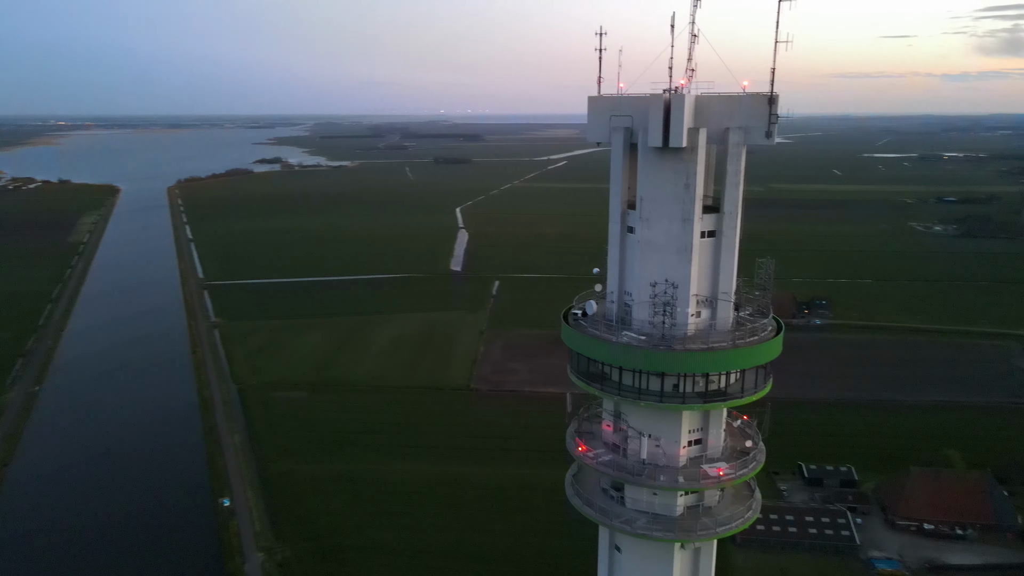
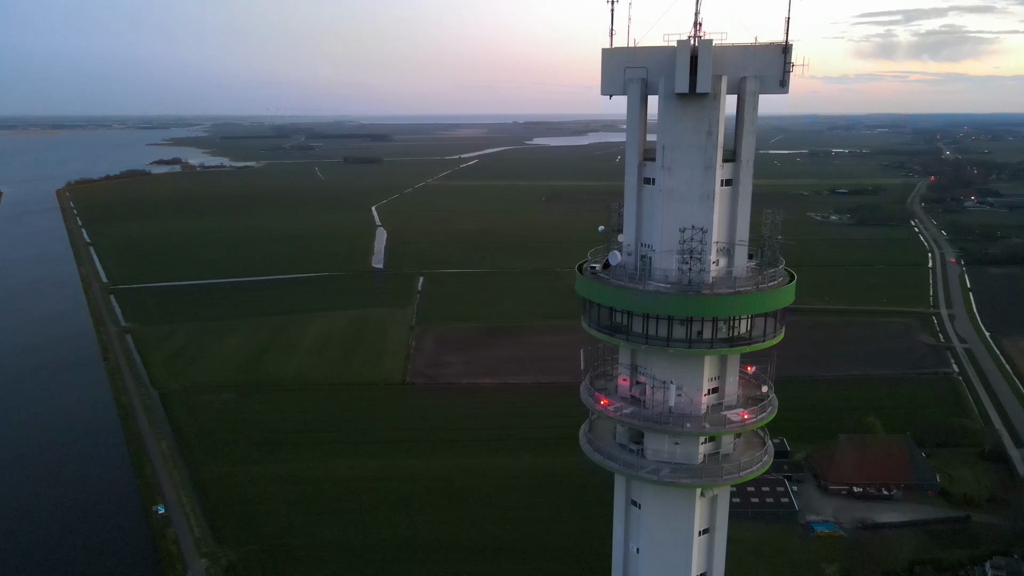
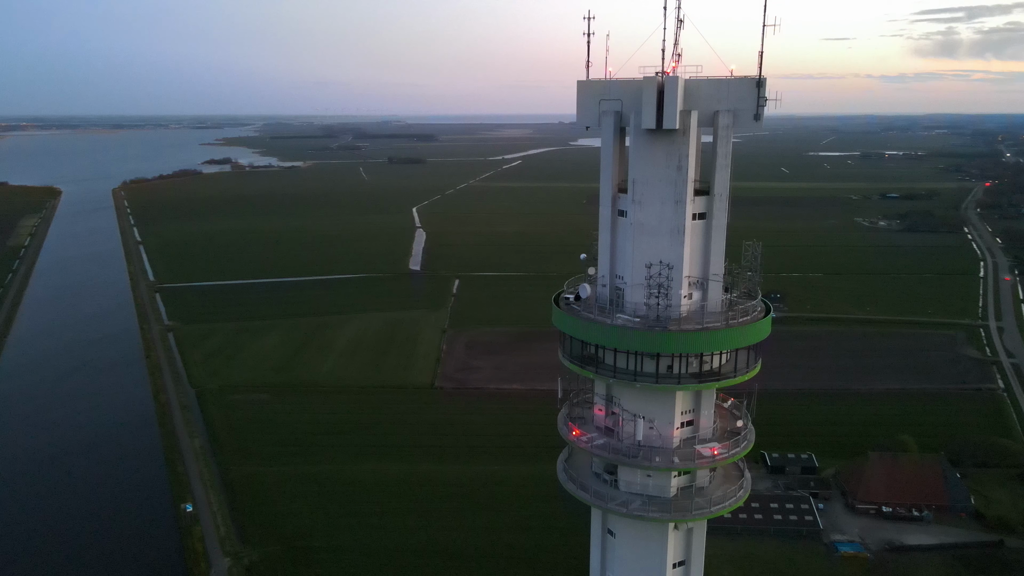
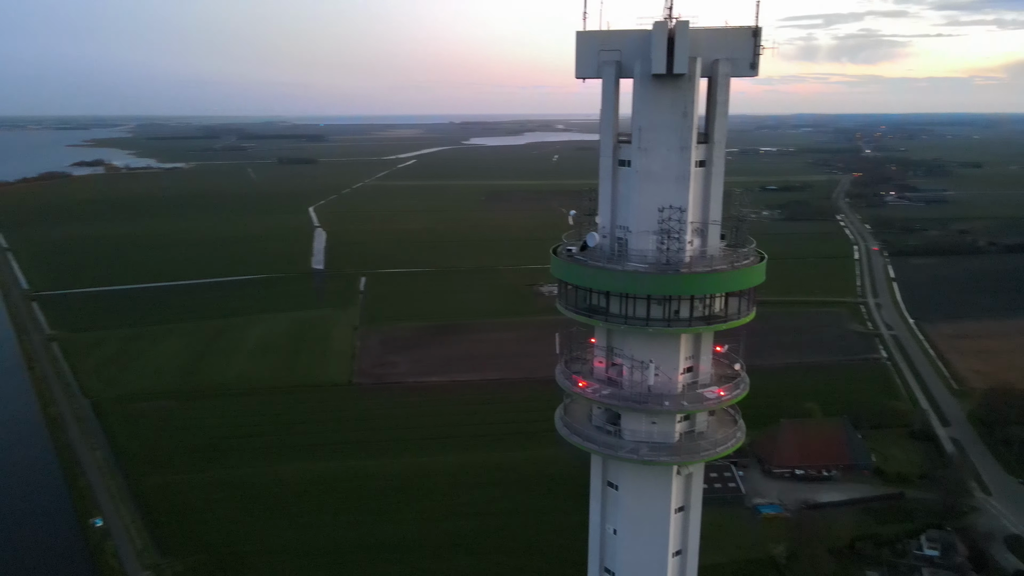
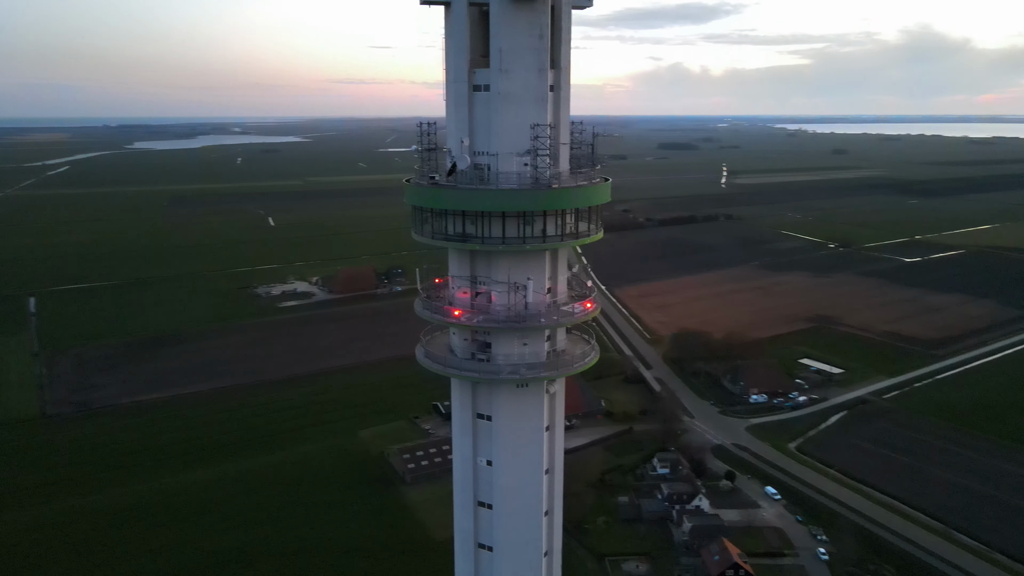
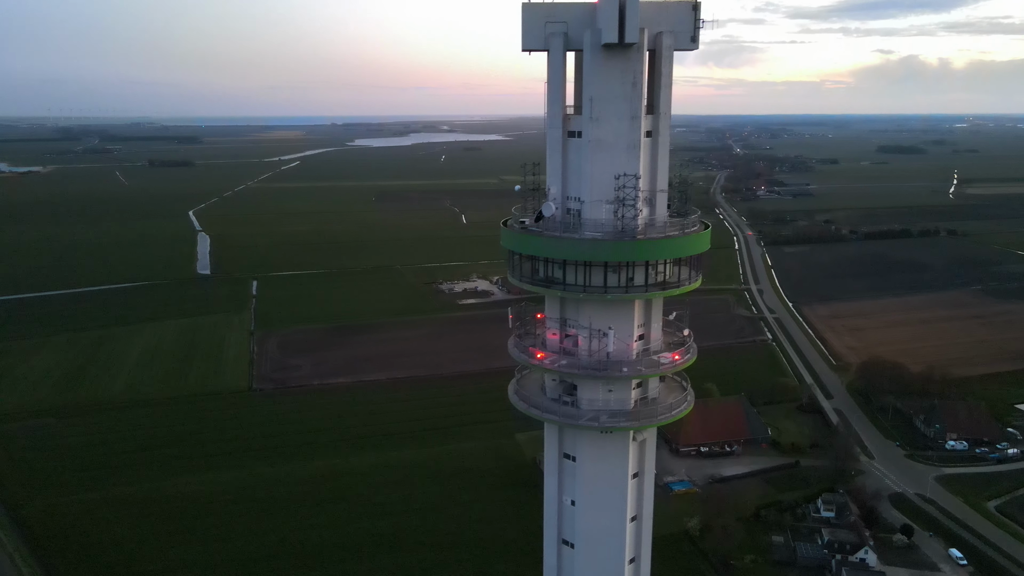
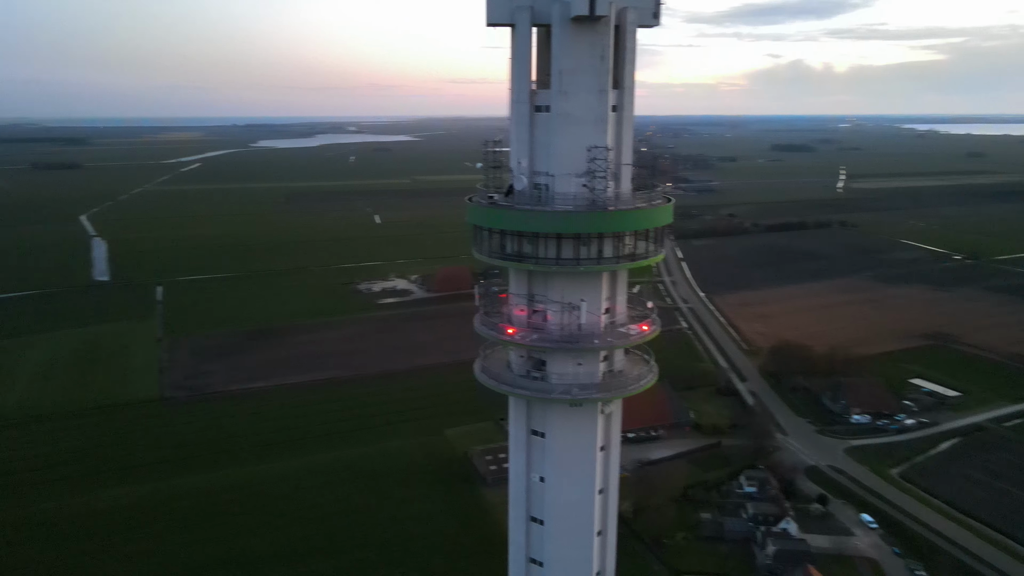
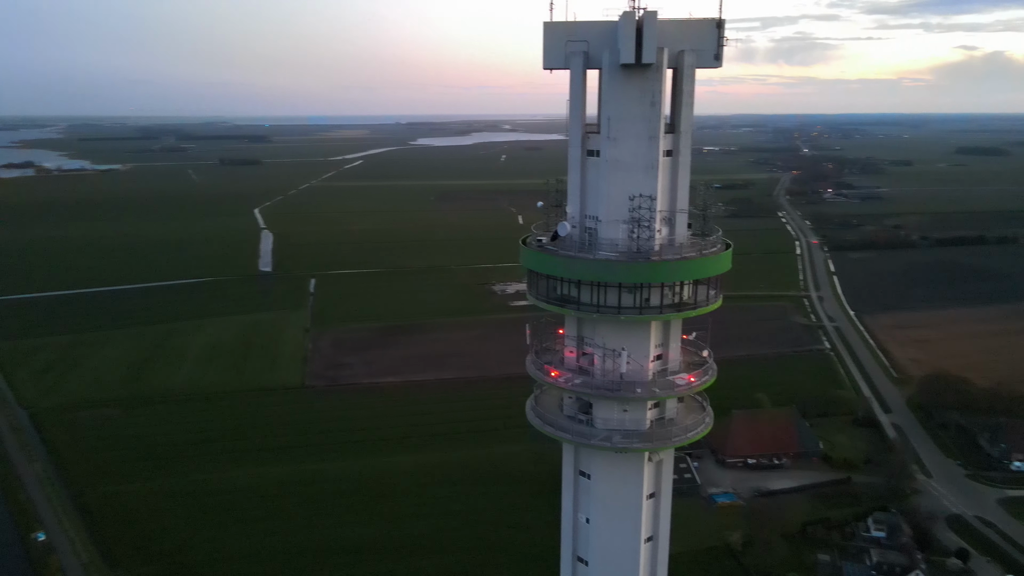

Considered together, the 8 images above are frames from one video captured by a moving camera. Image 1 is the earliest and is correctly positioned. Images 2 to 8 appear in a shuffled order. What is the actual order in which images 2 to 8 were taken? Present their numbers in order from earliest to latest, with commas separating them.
3, 2, 4, 8, 6, 7, 5
